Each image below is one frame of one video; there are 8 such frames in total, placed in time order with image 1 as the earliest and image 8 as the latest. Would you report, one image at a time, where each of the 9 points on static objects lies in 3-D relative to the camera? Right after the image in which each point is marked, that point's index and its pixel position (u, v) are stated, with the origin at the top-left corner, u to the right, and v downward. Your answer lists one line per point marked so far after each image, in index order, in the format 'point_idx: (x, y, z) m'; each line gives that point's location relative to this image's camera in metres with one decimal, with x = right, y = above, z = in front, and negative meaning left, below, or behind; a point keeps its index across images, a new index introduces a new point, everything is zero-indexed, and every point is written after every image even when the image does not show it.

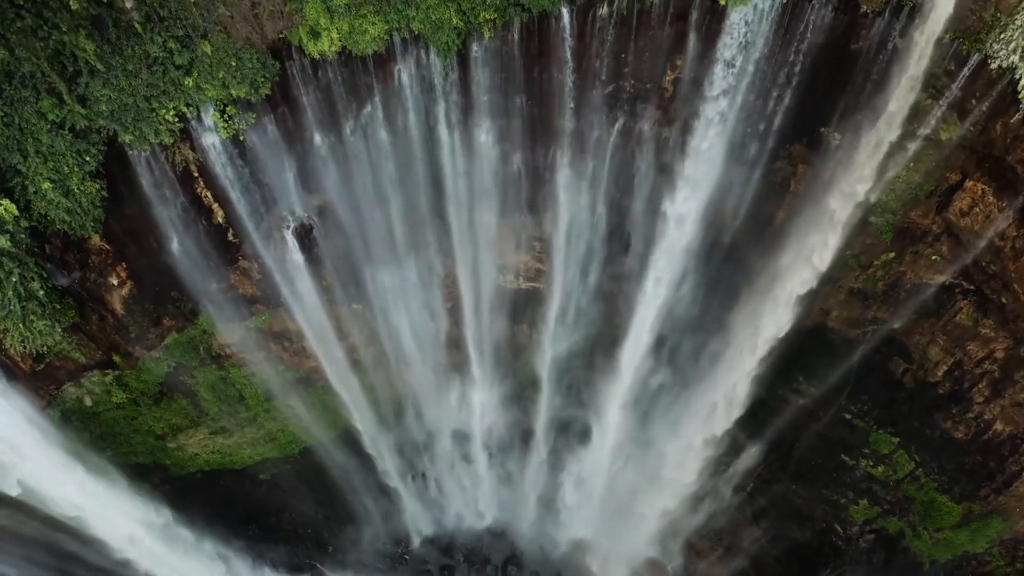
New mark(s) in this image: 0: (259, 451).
0: (-4.7, -3.1, +12.7) m
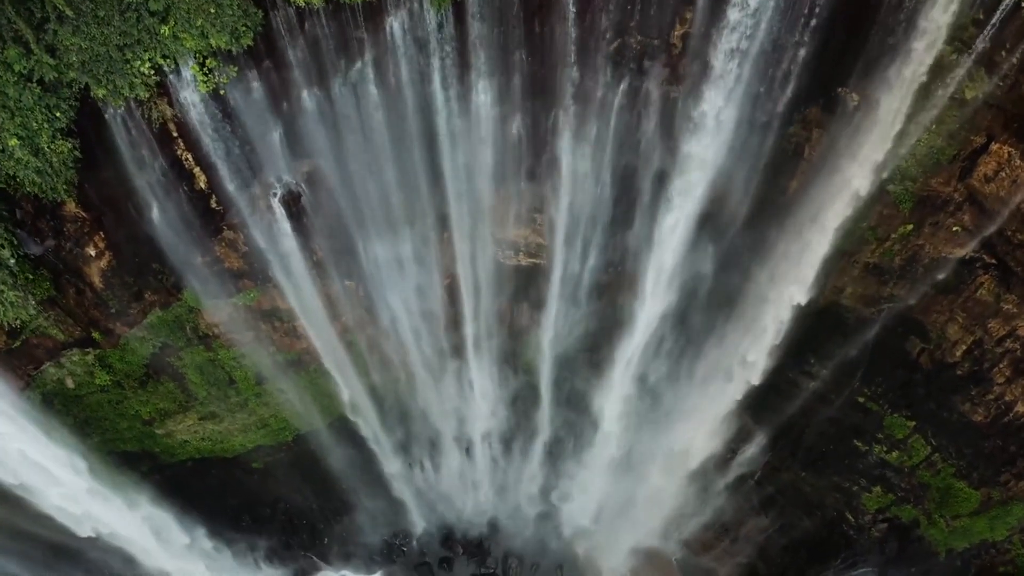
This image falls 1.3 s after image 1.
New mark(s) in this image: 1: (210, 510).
0: (-4.7, -2.7, +12.2) m
1: (-5.8, -4.3, +13.0) m
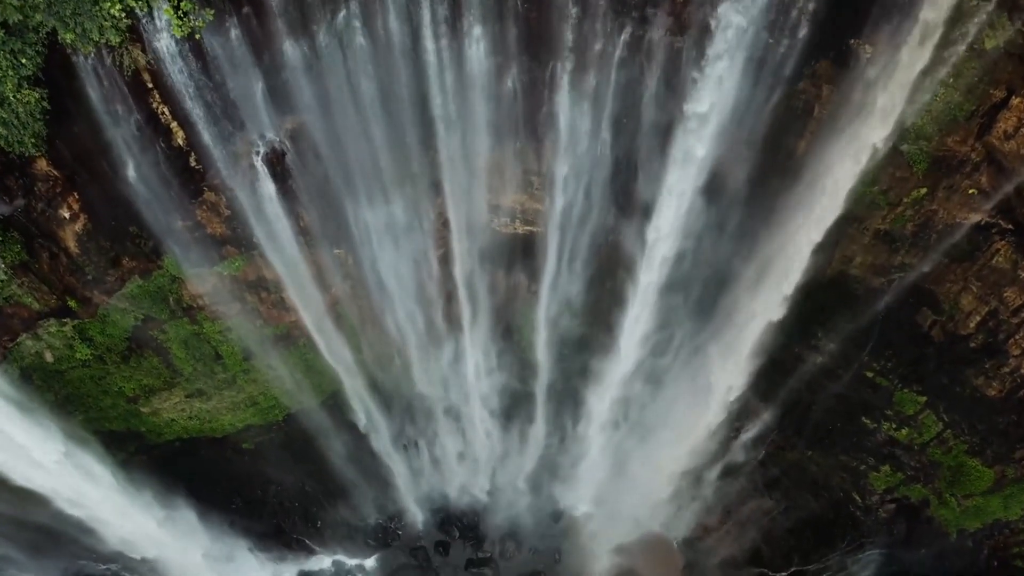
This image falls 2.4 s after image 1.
0: (-4.8, -2.3, +11.8) m
1: (-5.8, -3.8, +12.7) m
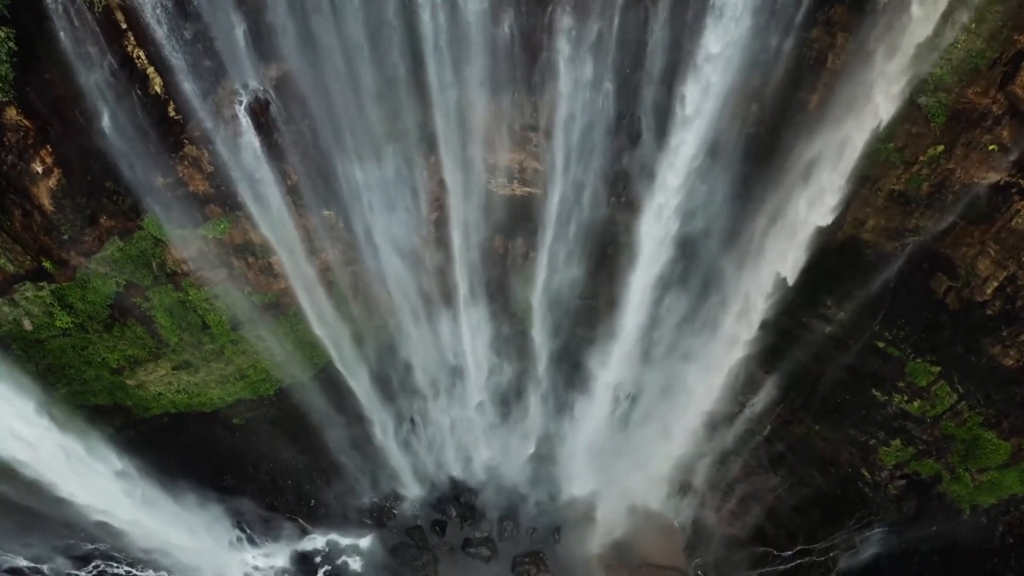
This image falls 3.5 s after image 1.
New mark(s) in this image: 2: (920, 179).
0: (-4.8, -1.8, +11.4) m
1: (-5.9, -3.3, +12.3) m
2: (+5.3, +1.4, +8.8) m
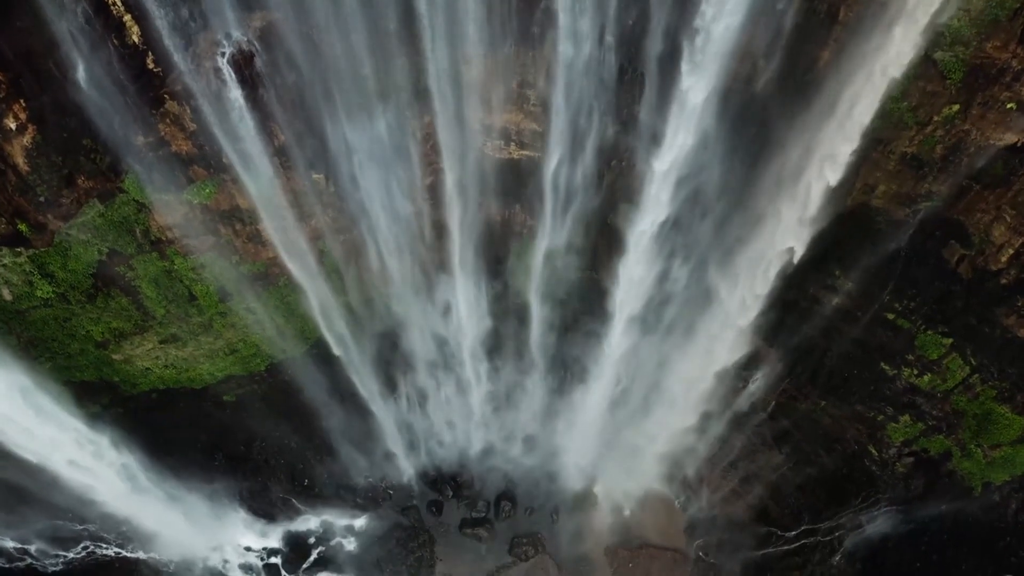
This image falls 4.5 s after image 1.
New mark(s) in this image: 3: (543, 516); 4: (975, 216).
0: (-4.8, -1.3, +11.1) m
1: (-5.9, -2.8, +12.0) m
2: (+5.2, +1.8, +8.4) m
3: (+0.6, -4.3, +12.6) m
4: (+6.0, +1.0, +8.7) m
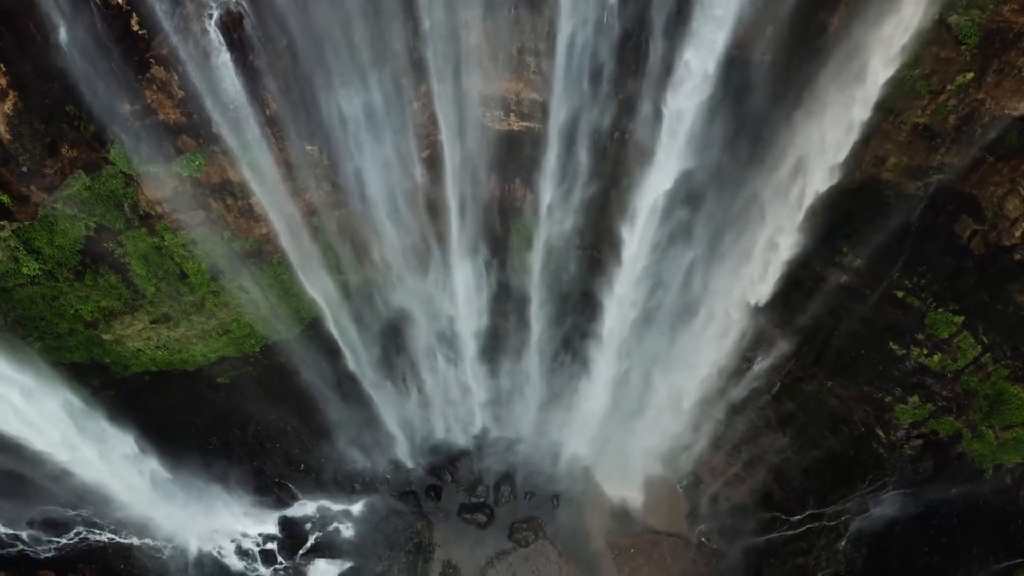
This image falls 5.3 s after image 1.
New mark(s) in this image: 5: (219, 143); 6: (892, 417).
0: (-4.8, -1.0, +10.9) m
1: (-5.9, -2.5, +11.8) m
2: (+5.2, +2.1, +8.1) m
3: (+0.6, -3.9, +12.4) m
4: (+5.9, +1.3, +8.4) m
5: (-3.8, +1.8, +8.7) m
6: (+5.9, -2.0, +10.4) m
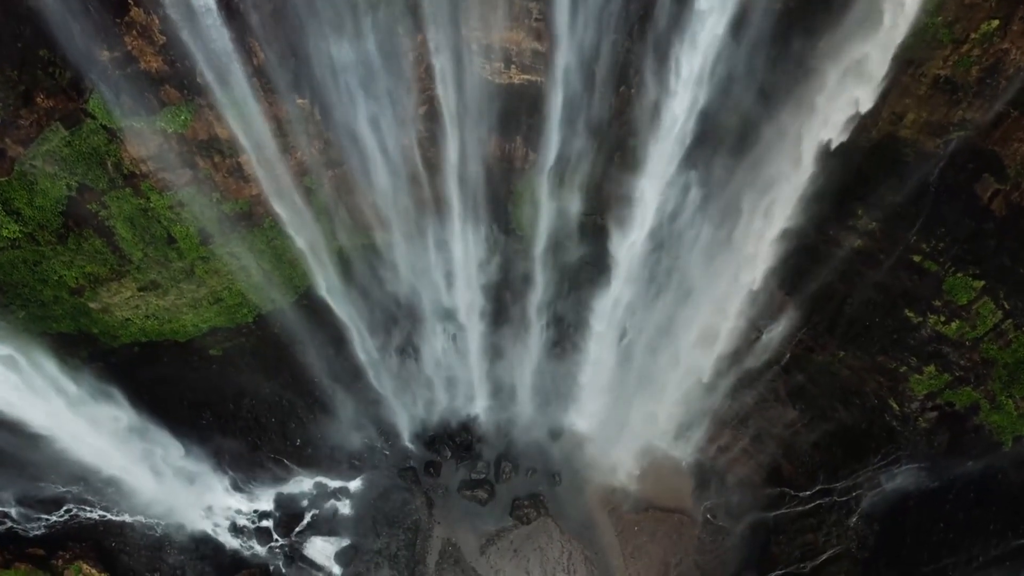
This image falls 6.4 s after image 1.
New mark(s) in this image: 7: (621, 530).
0: (-4.8, -0.5, +10.5) m
1: (-5.9, -2.0, +11.4) m
2: (+5.2, +2.6, +7.7) m
3: (+0.6, -3.4, +12.1) m
4: (+6.0, +1.8, +8.0) m
5: (-3.7, +2.3, +8.3) m
6: (+5.9, -1.5, +10.1) m
7: (+1.9, -4.2, +11.8) m
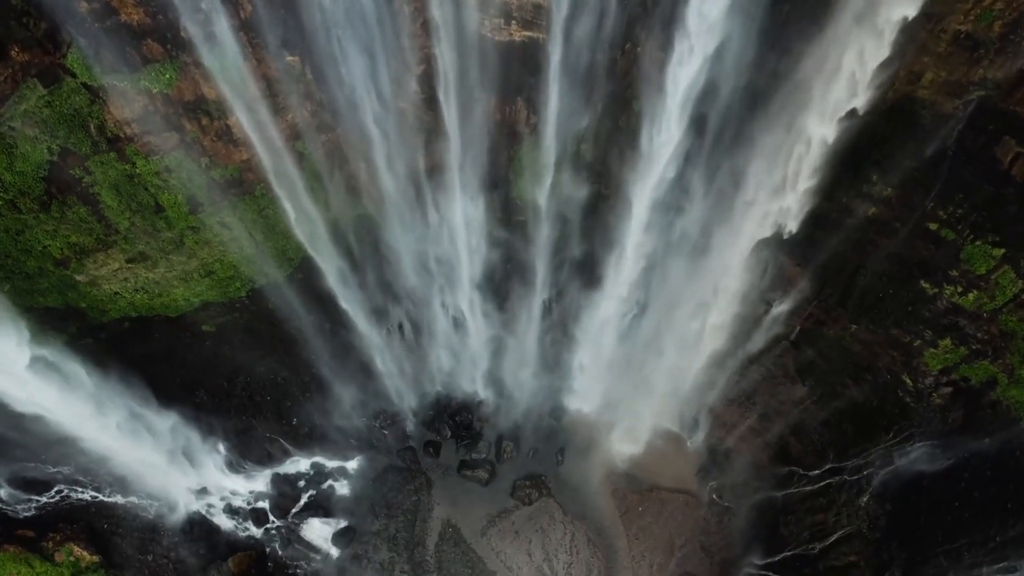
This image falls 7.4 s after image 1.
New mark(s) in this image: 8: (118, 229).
0: (-4.8, -0.1, +10.2) m
1: (-5.9, -1.5, +11.1) m
2: (+5.2, +3.0, +7.3) m
3: (+0.6, -3.0, +11.8) m
4: (+6.0, +2.2, +7.6) m
5: (-3.7, +2.7, +7.9) m
6: (+5.9, -1.0, +9.7) m
7: (+1.9, -3.8, +11.5) m
8: (-5.3, +0.8, +9.1) m
